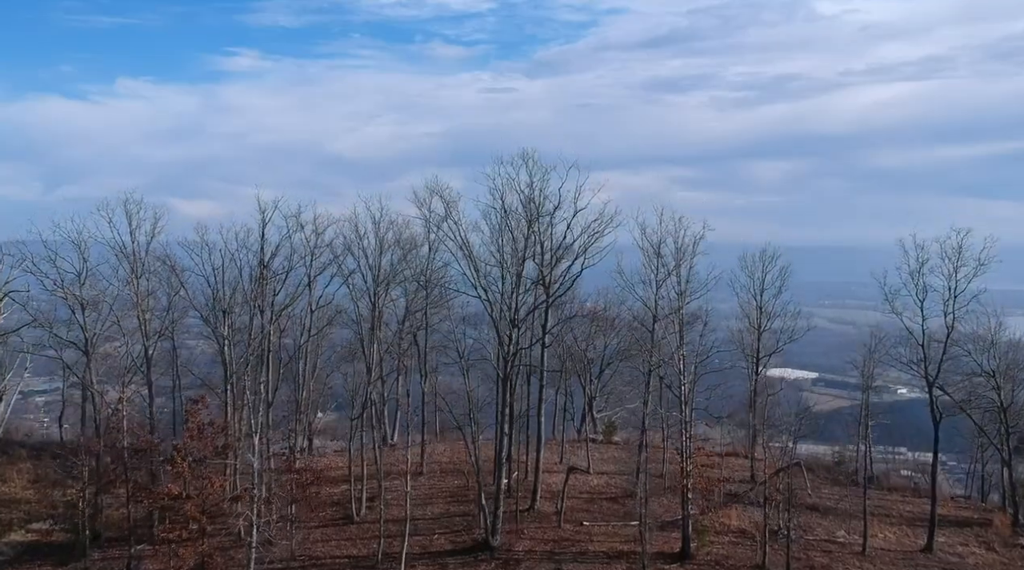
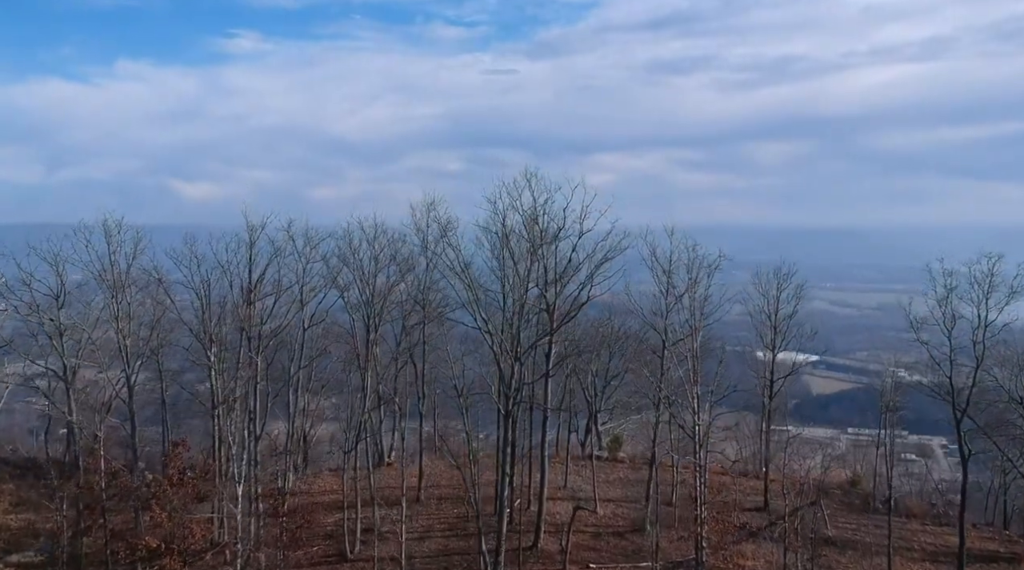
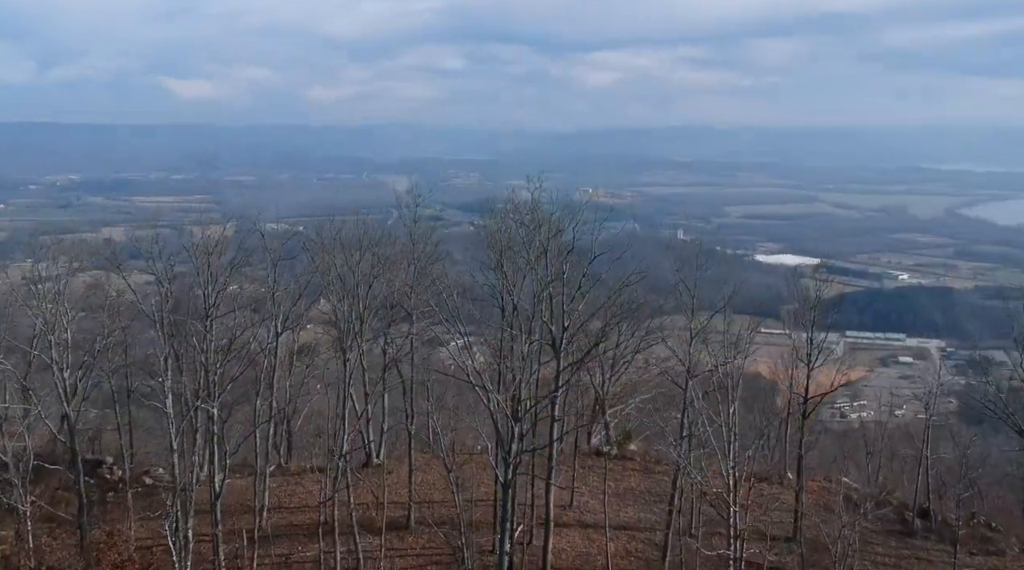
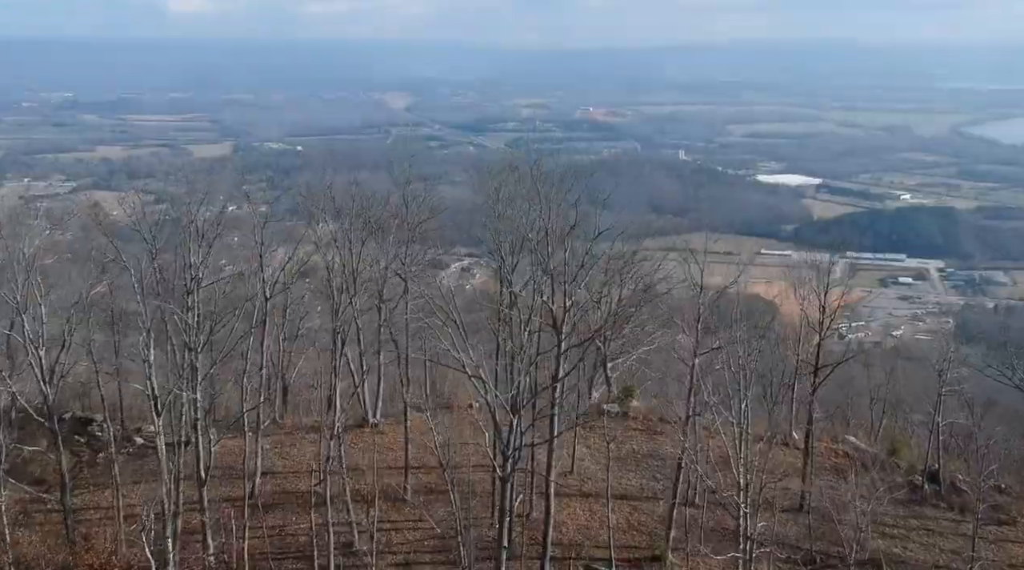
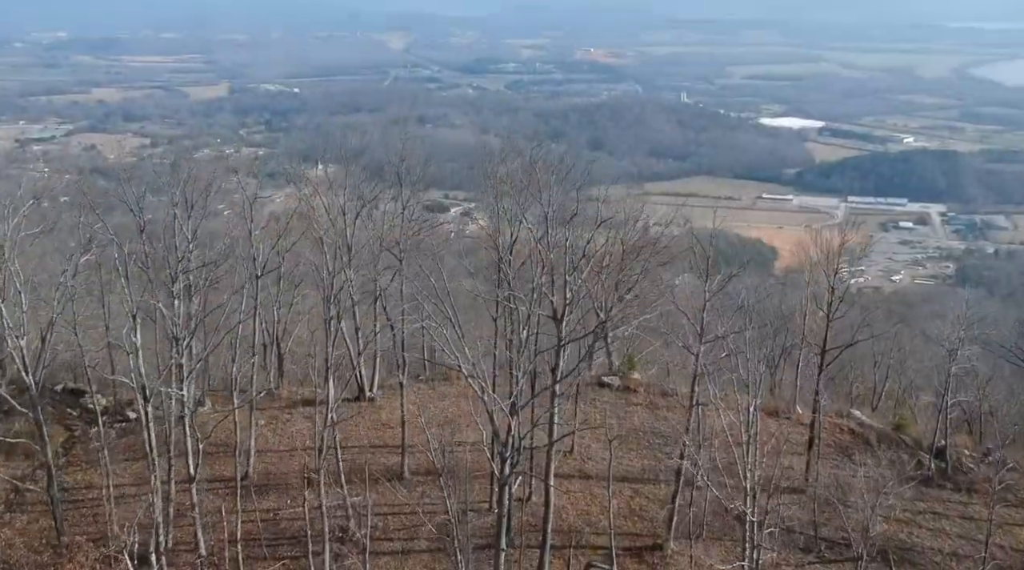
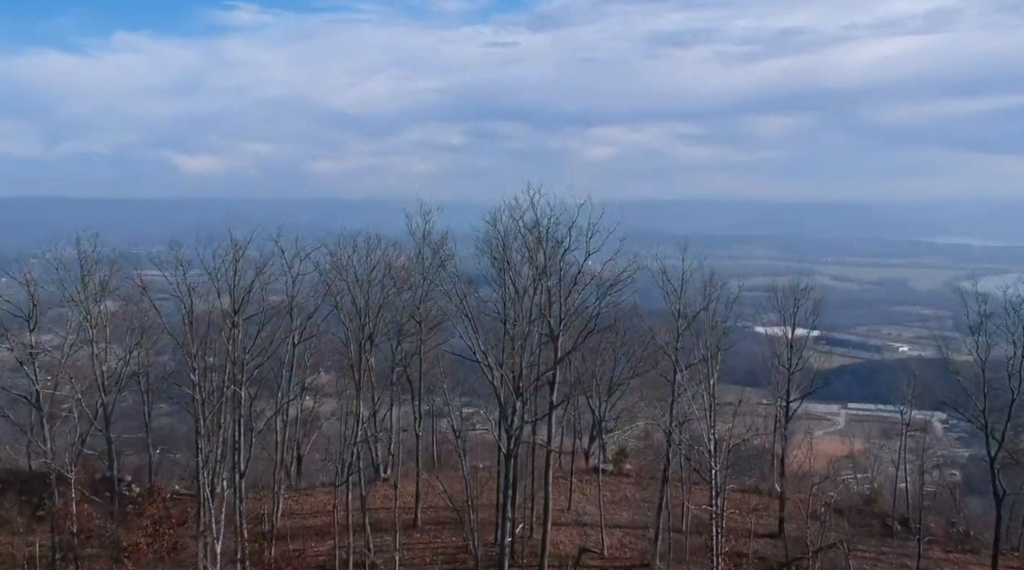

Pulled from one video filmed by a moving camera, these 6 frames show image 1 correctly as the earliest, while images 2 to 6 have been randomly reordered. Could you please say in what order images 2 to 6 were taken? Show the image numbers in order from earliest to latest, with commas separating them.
2, 6, 3, 4, 5
